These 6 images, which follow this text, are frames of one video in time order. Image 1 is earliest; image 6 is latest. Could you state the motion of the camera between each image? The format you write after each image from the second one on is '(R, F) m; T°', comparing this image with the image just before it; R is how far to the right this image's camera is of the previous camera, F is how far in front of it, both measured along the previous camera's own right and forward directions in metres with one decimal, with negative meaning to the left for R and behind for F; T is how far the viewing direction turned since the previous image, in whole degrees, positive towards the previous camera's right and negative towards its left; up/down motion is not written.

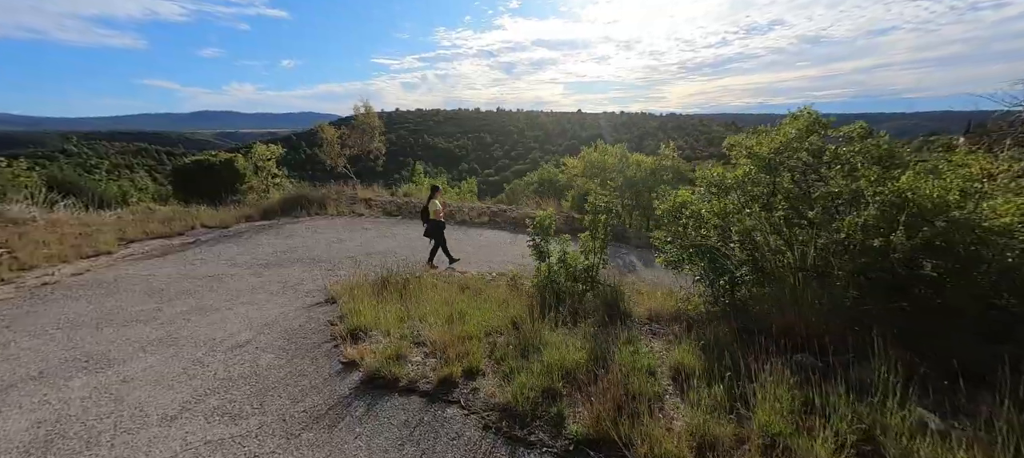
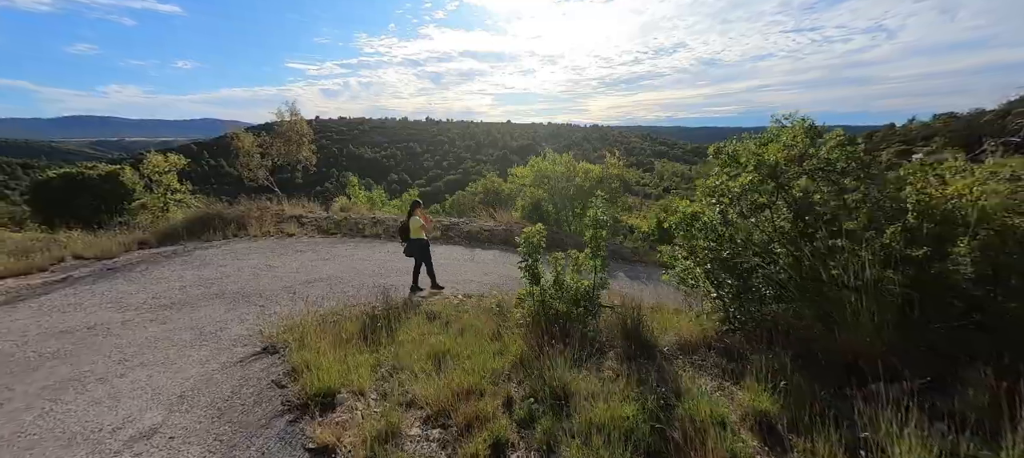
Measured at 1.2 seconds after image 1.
(-0.5, +0.6) m; +10°
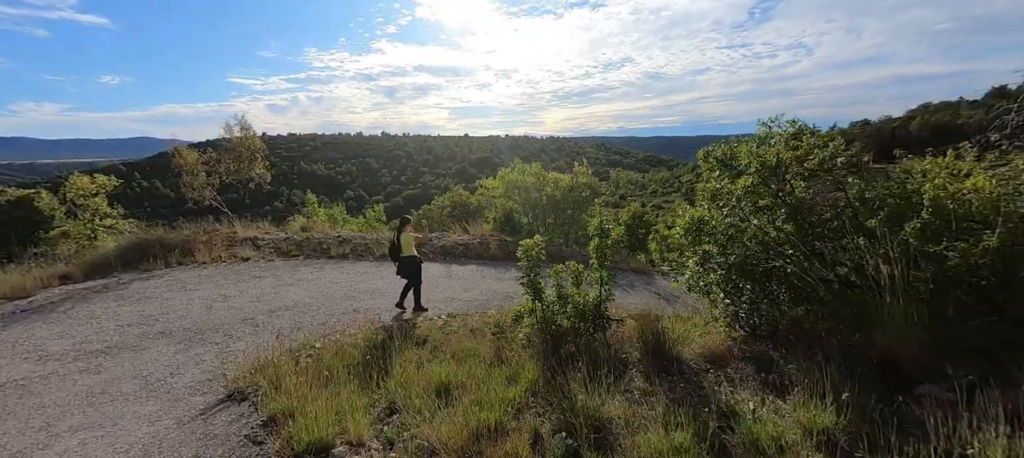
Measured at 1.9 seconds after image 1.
(-0.4, +0.3) m; +6°
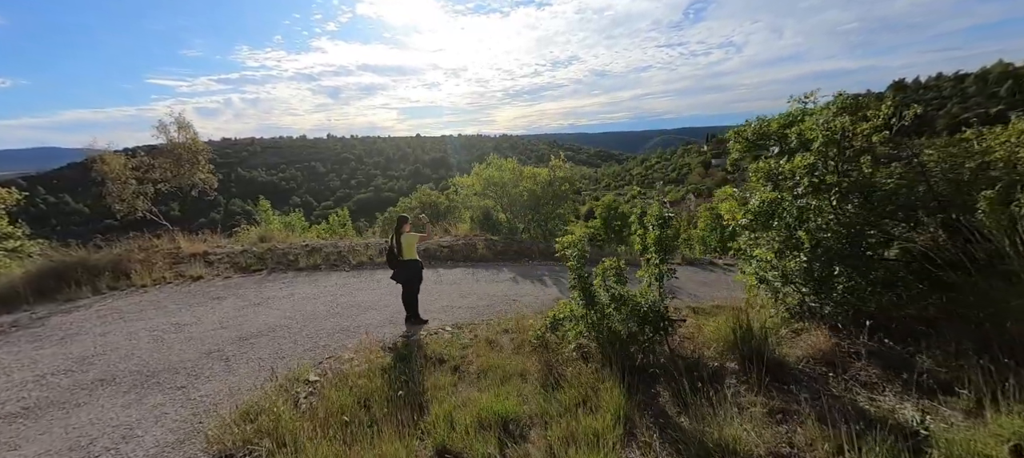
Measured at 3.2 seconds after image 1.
(-0.7, +0.6) m; +6°
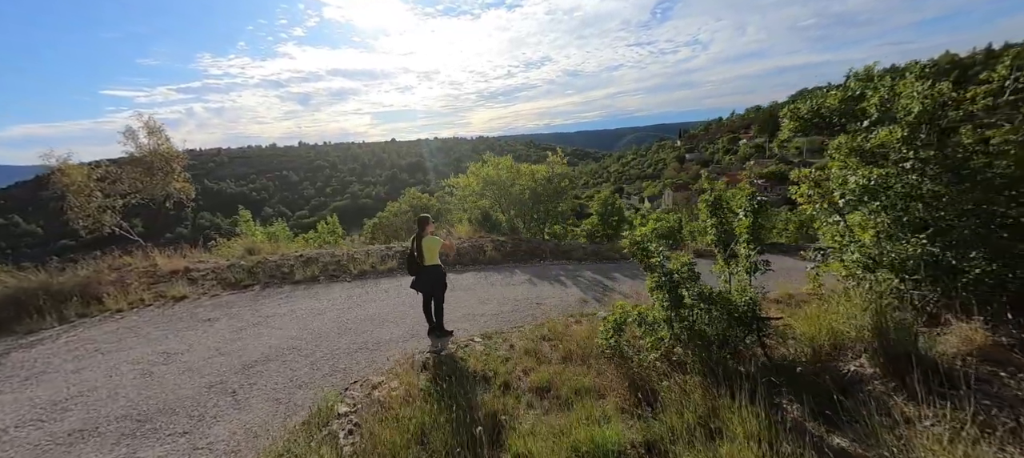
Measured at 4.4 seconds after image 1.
(-0.7, +0.5) m; +3°
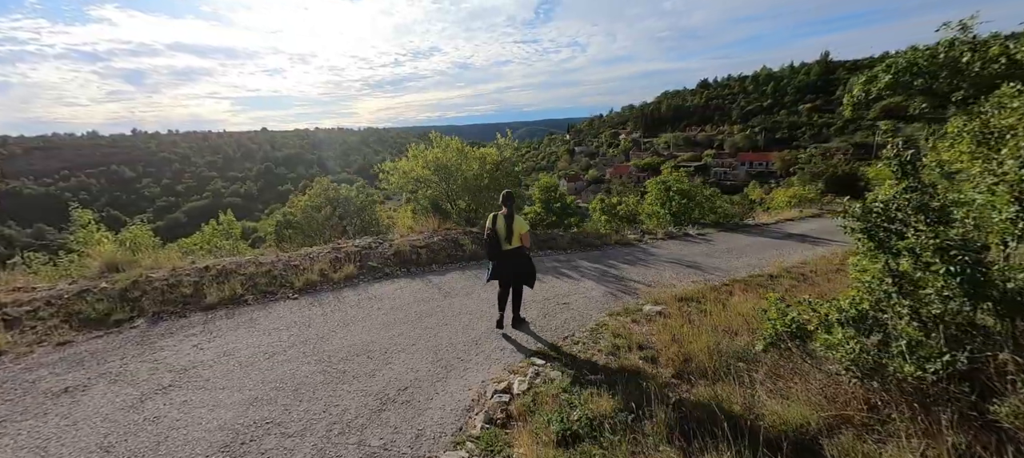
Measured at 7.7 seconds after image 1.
(-1.6, +1.5) m; +15°
